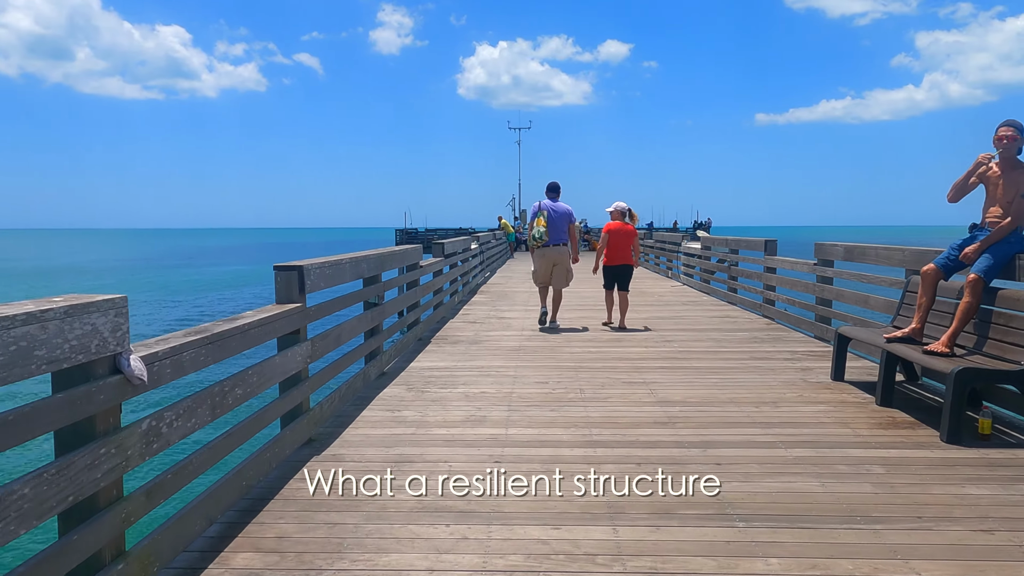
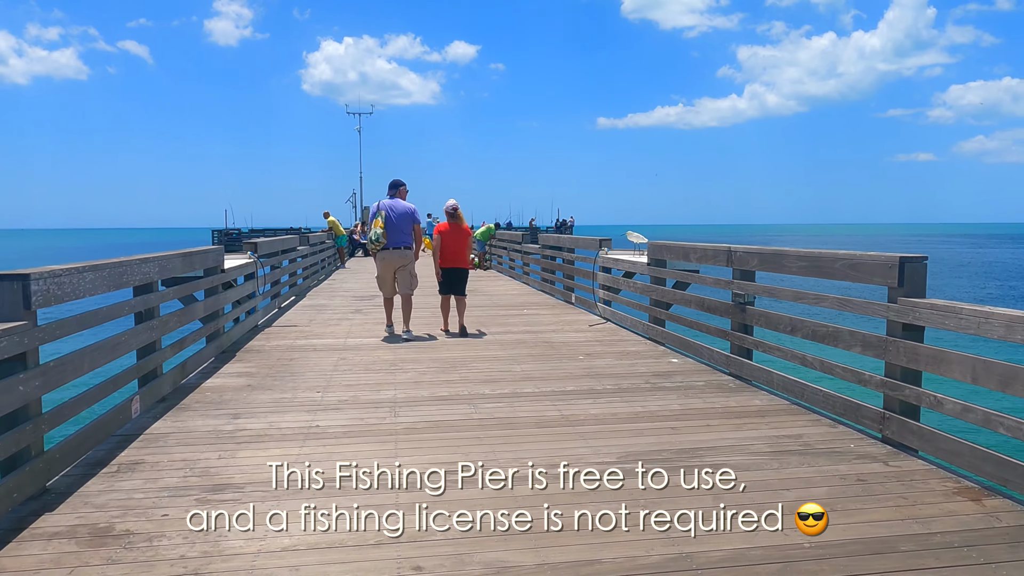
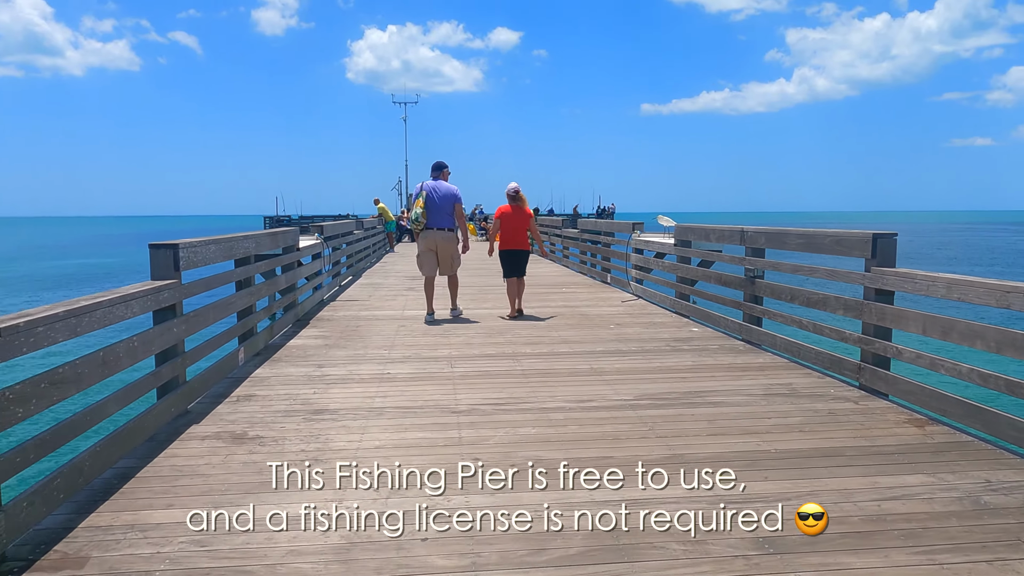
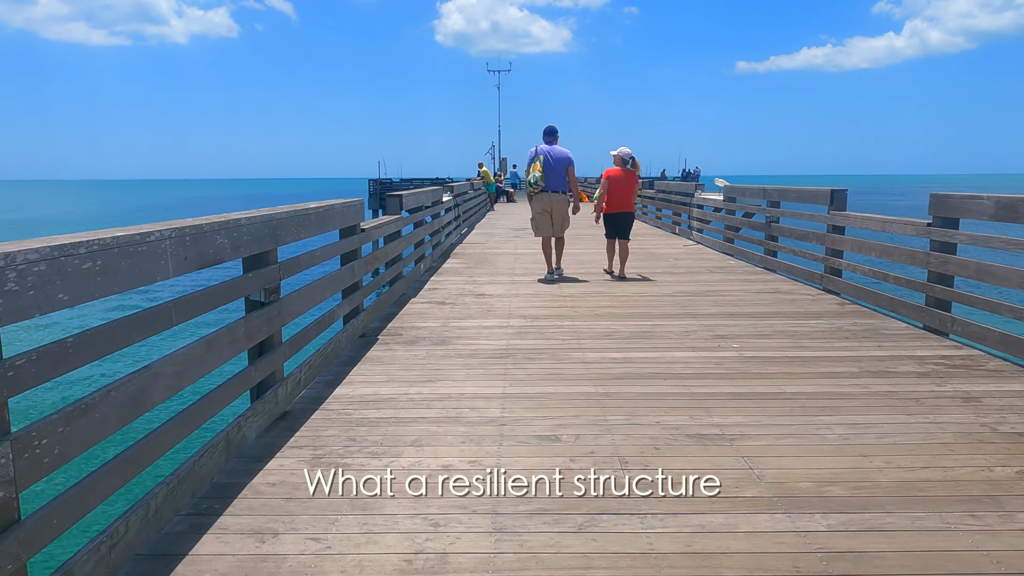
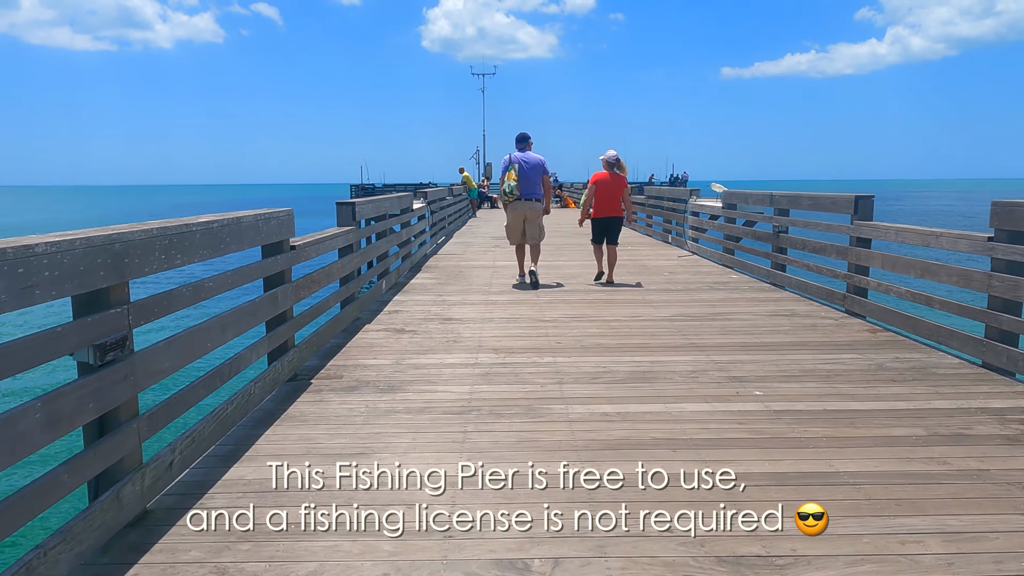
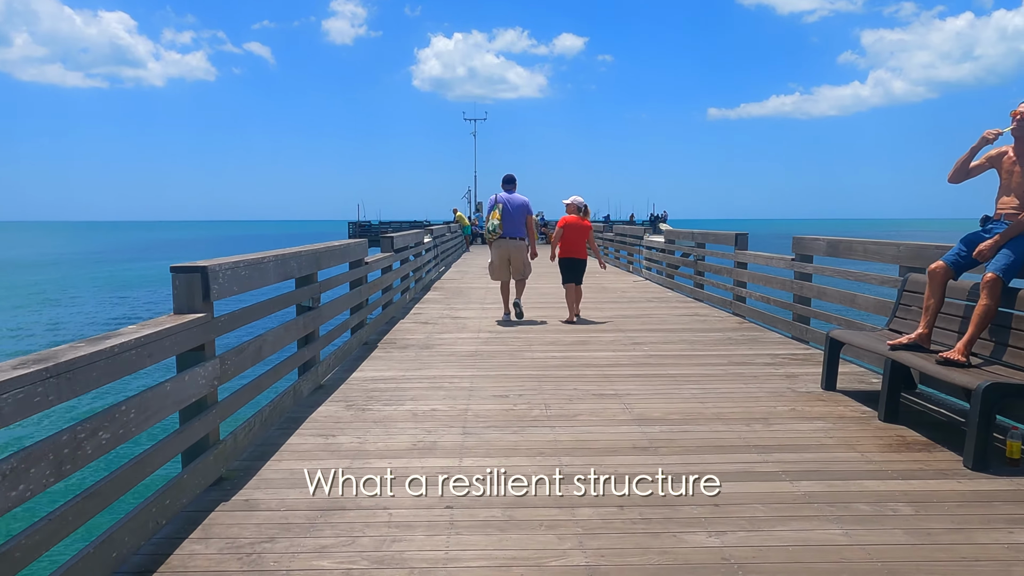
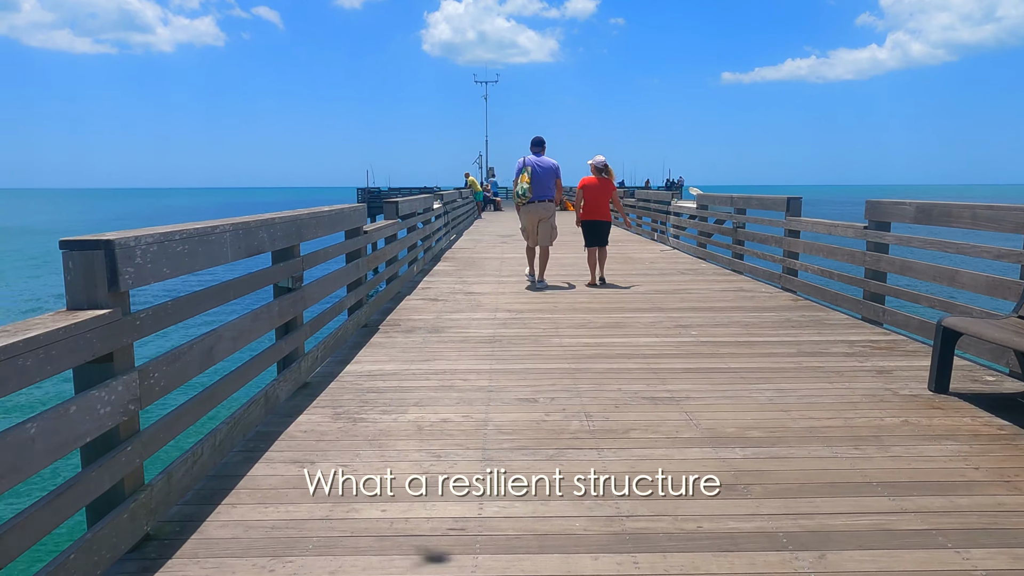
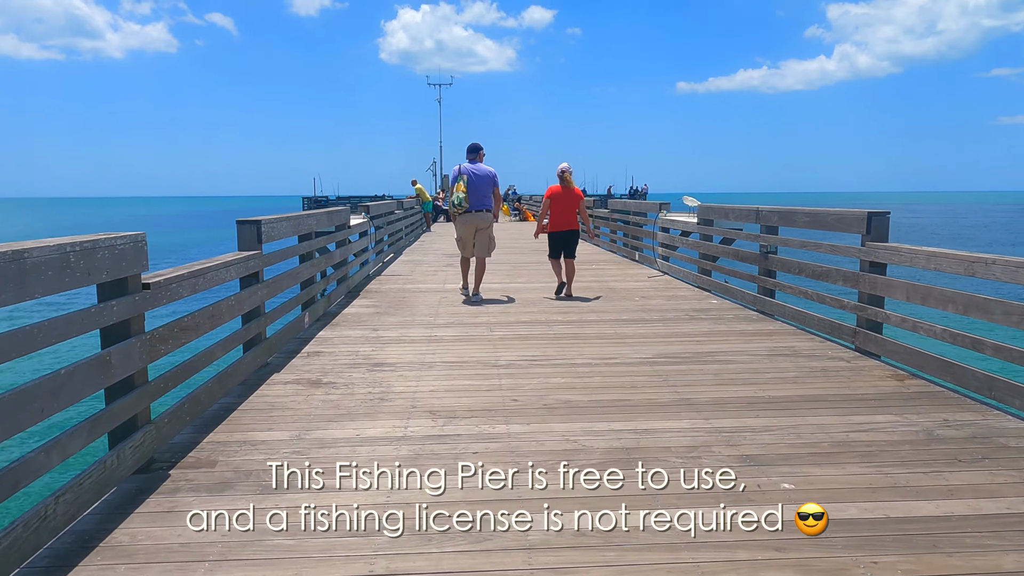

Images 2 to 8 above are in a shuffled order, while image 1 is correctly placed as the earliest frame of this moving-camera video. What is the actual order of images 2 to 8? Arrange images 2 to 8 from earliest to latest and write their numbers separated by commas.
6, 7, 4, 5, 8, 3, 2
